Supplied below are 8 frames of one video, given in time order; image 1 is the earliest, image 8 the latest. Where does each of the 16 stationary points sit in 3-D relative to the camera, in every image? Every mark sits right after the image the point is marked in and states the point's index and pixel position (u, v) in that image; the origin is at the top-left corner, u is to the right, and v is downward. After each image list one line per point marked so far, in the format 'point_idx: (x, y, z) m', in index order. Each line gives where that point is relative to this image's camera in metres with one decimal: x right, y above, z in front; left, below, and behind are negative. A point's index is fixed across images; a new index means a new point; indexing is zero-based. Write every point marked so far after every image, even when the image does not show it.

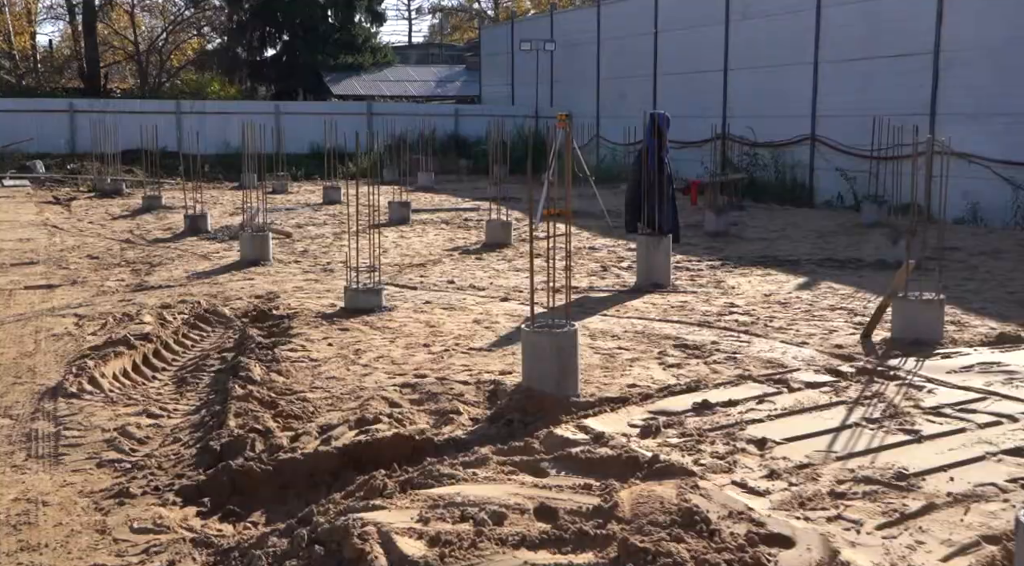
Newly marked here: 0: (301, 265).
0: (-2.5, +0.2, +13.5) m
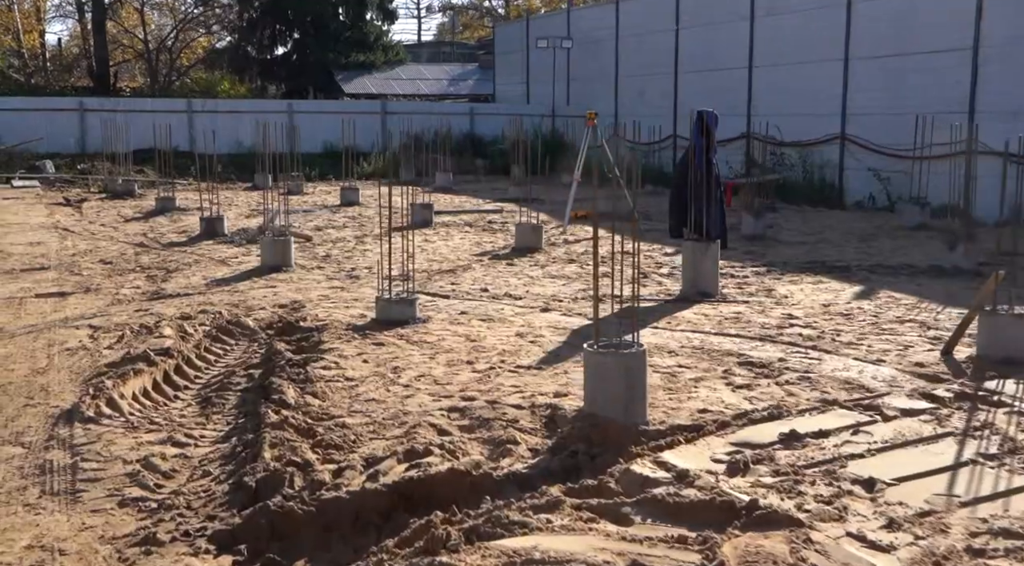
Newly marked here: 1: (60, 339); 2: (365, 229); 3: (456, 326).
0: (-2.2, +0.1, +12.8) m
1: (-3.8, -0.5, +9.4) m
2: (-2.3, +0.8, +17.2) m
3: (-0.5, -0.4, +9.4) m
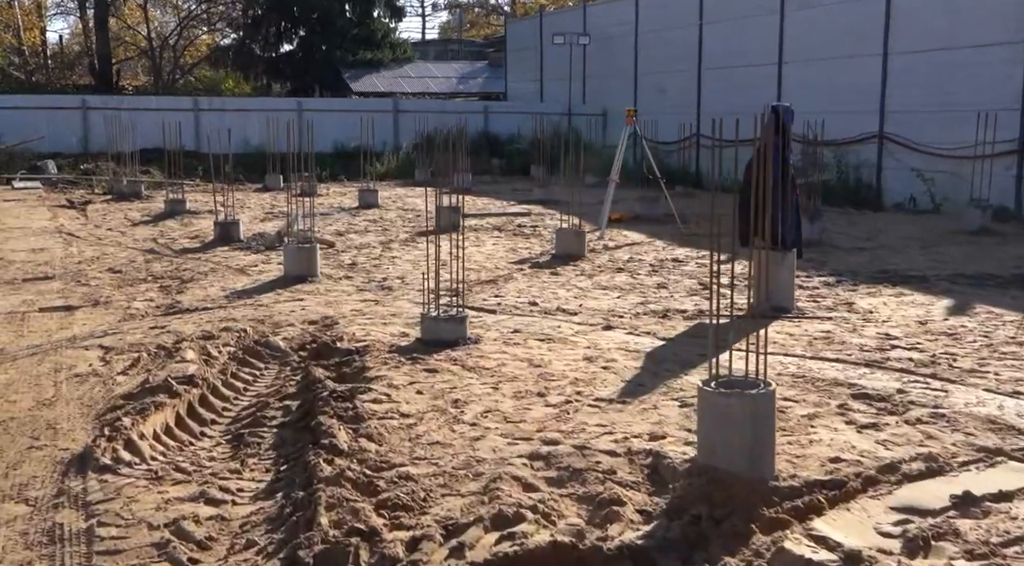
0: (-1.7, 0.0, +11.8) m
1: (-3.3, -0.6, +8.3) m
2: (-1.8, +0.7, +16.1) m
3: (0.0, -0.5, +8.4) m
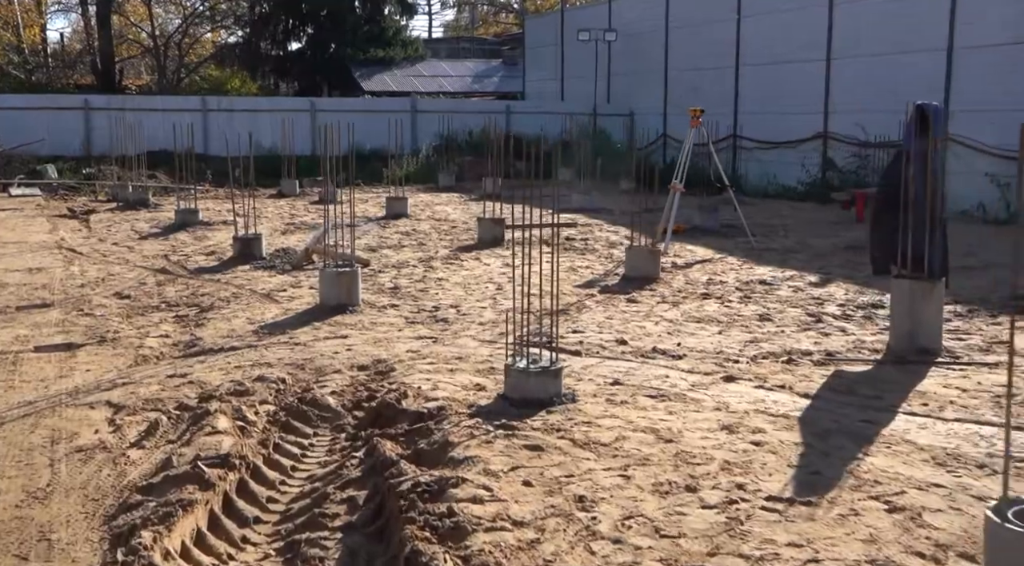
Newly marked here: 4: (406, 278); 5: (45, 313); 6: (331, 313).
0: (-1.0, -0.3, +10.1) m
1: (-2.7, -0.9, +6.7) m
2: (-1.1, +0.4, +14.5) m
3: (+0.7, -0.8, +6.7) m
4: (-1.2, +0.1, +12.3) m
5: (-4.5, -0.3, +10.7) m
6: (-1.7, -0.3, +10.2) m
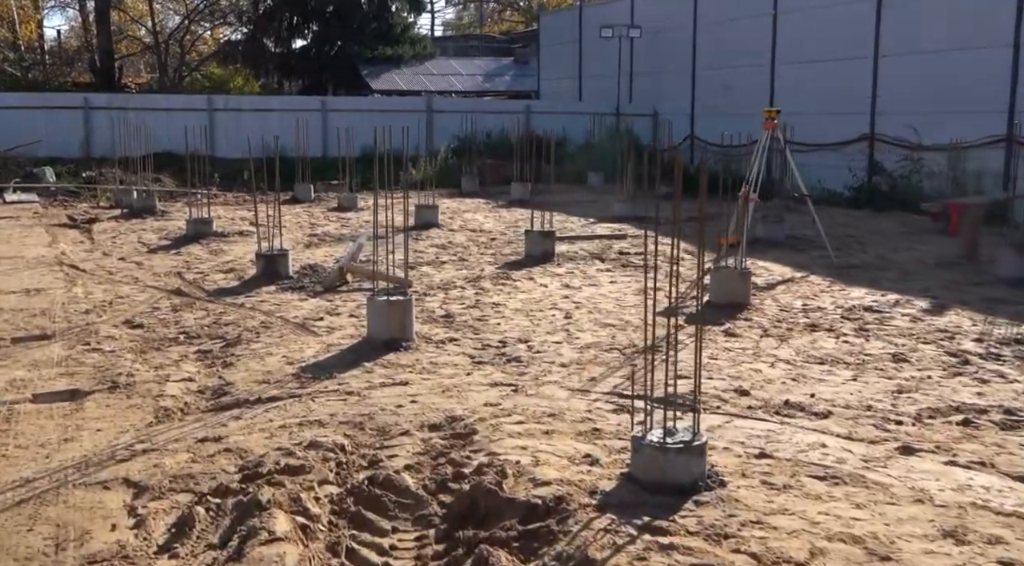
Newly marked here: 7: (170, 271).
0: (-0.4, -0.5, +8.6) m
1: (-2.0, -1.1, +5.2) m
2: (-0.5, +0.2, +13.0) m
3: (+1.3, -1.0, +5.2) m
4: (-0.5, -0.2, +10.8) m
5: (-3.9, -0.5, +9.2) m
6: (-1.0, -0.5, +8.6) m
7: (-4.0, +0.1, +13.1) m
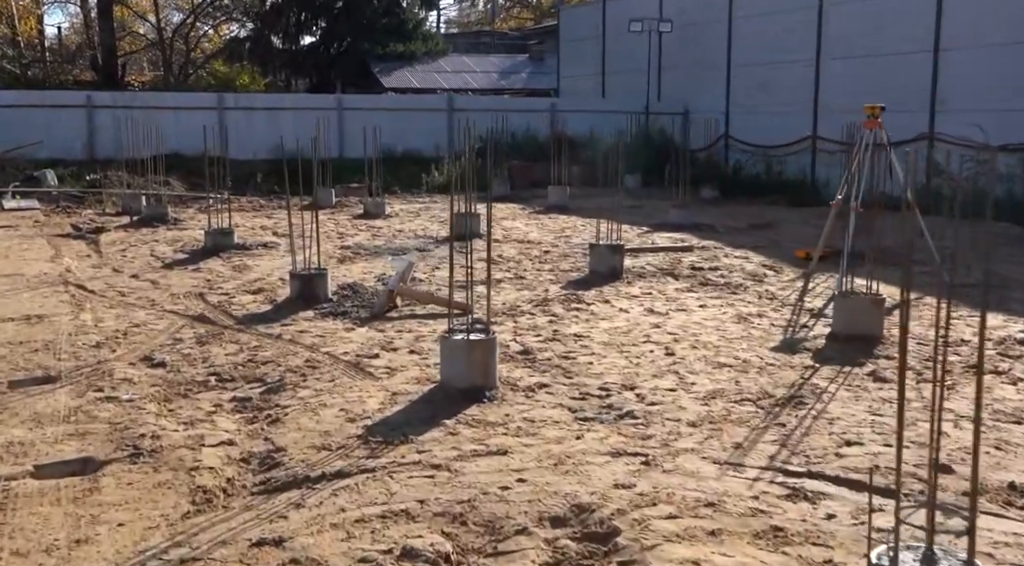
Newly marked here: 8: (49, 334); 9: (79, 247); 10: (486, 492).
0: (+0.3, -0.8, +7.0) m
1: (-1.3, -1.4, +3.6) m
2: (+0.2, -0.1, +11.4) m
3: (+2.0, -1.2, +3.6) m
4: (+0.2, -0.4, +9.2) m
5: (-3.2, -0.8, +7.6) m
6: (-0.3, -0.8, +7.1) m
7: (-3.3, -0.1, +11.5) m
8: (-4.0, -0.4, +9.5) m
9: (-5.7, +0.5, +14.6) m
10: (-0.1, -1.0, +5.5) m
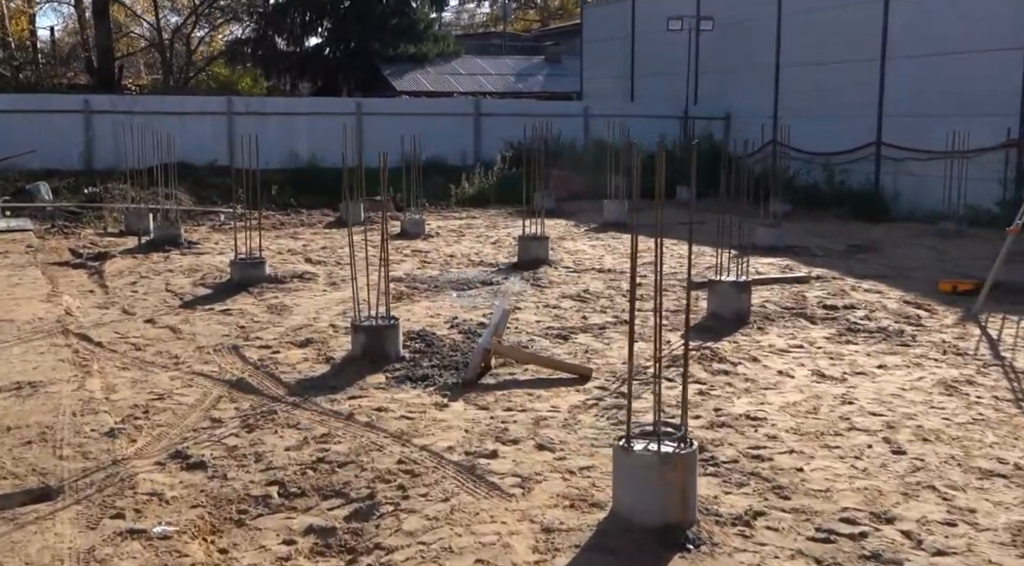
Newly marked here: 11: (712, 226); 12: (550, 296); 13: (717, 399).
0: (+1.3, -1.2, +4.8) m
1: (-0.4, -1.8, +1.3) m
2: (+1.2, -0.5, +9.1) m
3: (+3.0, -1.6, +1.3) m
4: (+1.1, -0.8, +6.9) m
5: (-2.2, -1.2, +5.3) m
6: (+0.6, -1.2, +4.8) m
7: (-2.4, -0.5, +9.2) m
8: (-3.0, -0.9, +7.2) m
9: (-4.8, 0.0, +12.3) m
10: (+0.8, -1.4, +3.2) m
11: (+3.0, +0.9, +17.9) m
12: (+0.4, -0.1, +11.1) m
13: (+1.4, -0.8, +7.2) m
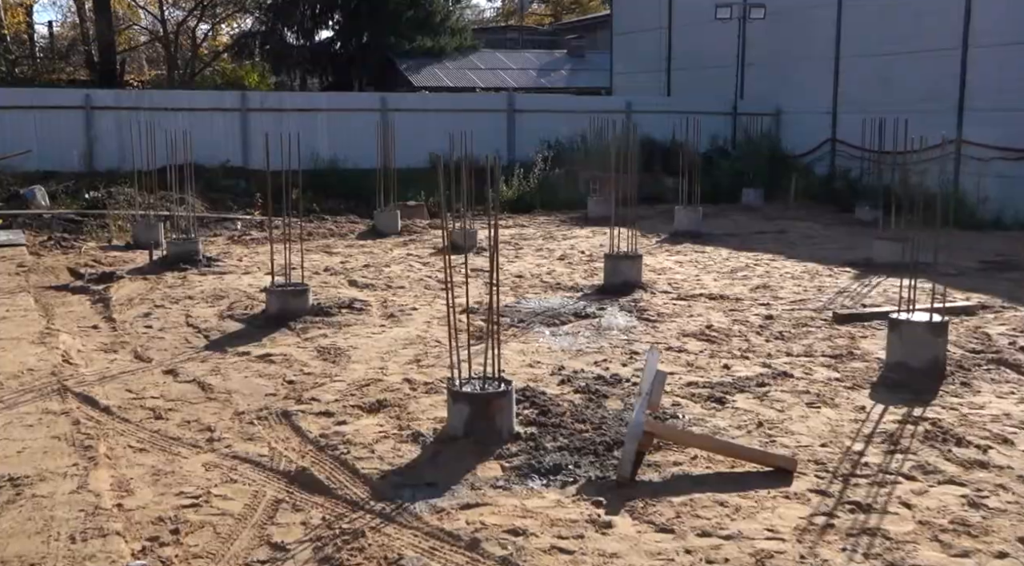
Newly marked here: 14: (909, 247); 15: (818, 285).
0: (+2.2, -1.5, +2.5) m
1: (+0.5, -2.1, -1.0) m
2: (+2.0, -0.8, +6.8) m
3: (+3.9, -1.9, -0.9) m
4: (+2.0, -1.1, +4.7) m
5: (-1.3, -1.5, +3.1) m
6: (+1.5, -1.5, +2.5) m
7: (-1.5, -0.8, +6.9) m
8: (-2.1, -1.2, +4.9) m
9: (-3.9, -0.3, +10.0) m
10: (+1.7, -1.7, +1.0) m
11: (+3.9, +0.6, +15.6) m
12: (+1.3, -0.4, +8.8) m
13: (+2.3, -1.1, +5.0) m
14: (+4.6, +0.2, +12.5) m
15: (+3.2, 0.0, +11.4) m
